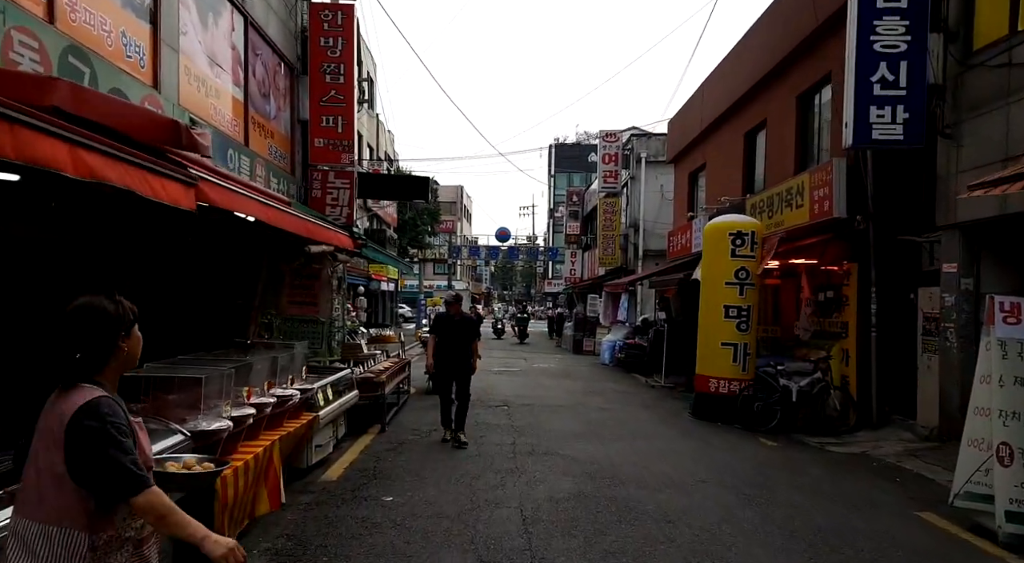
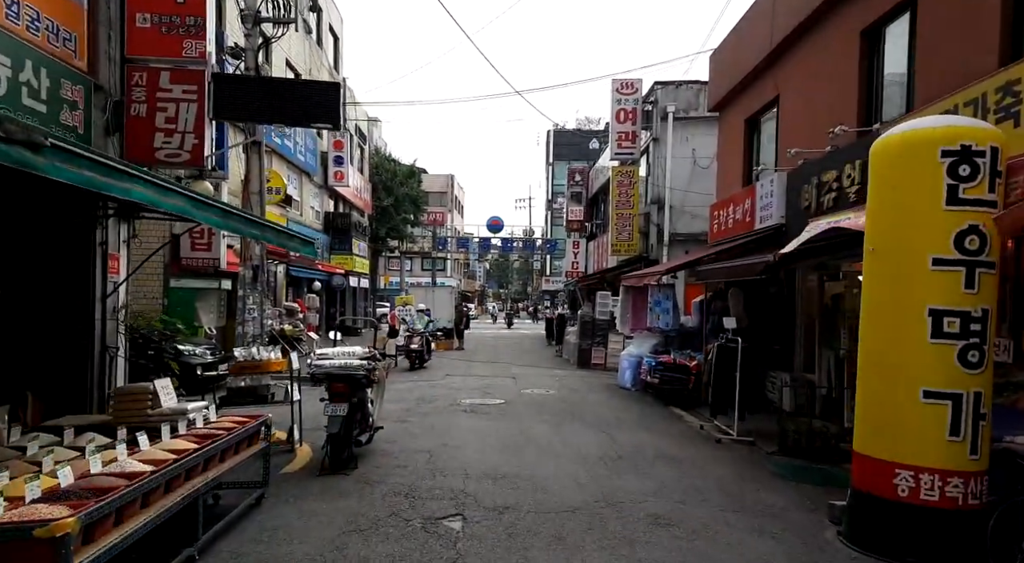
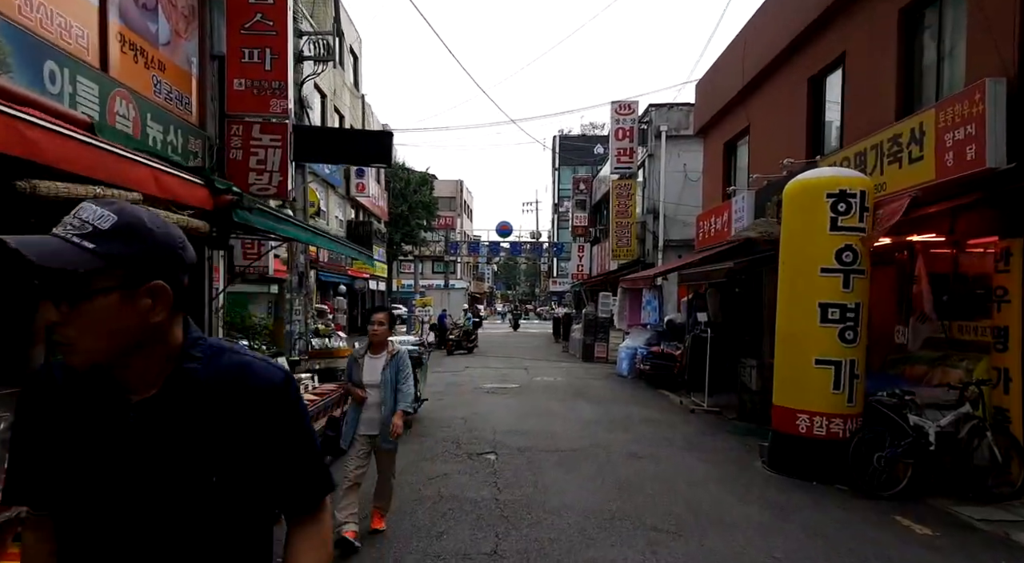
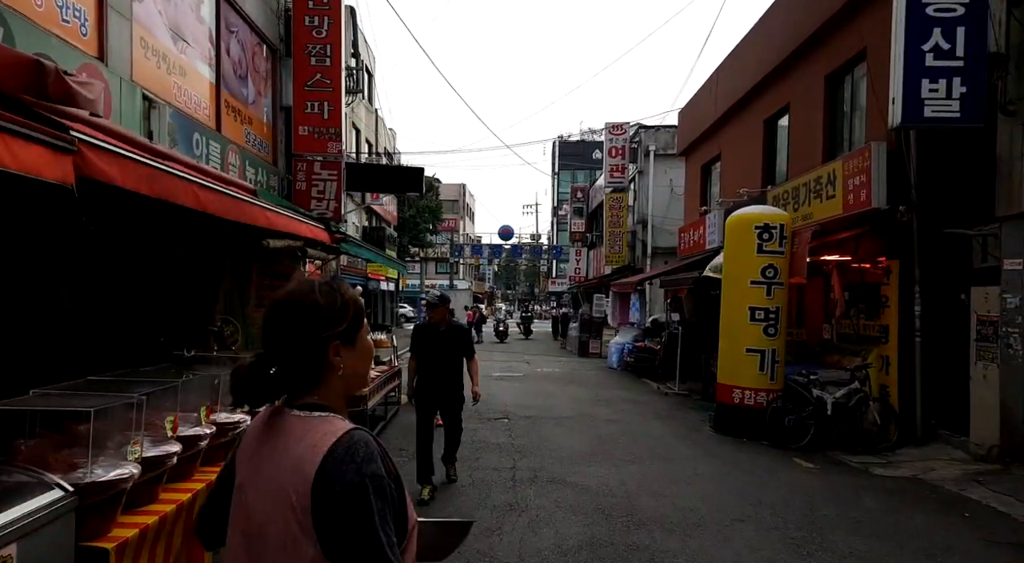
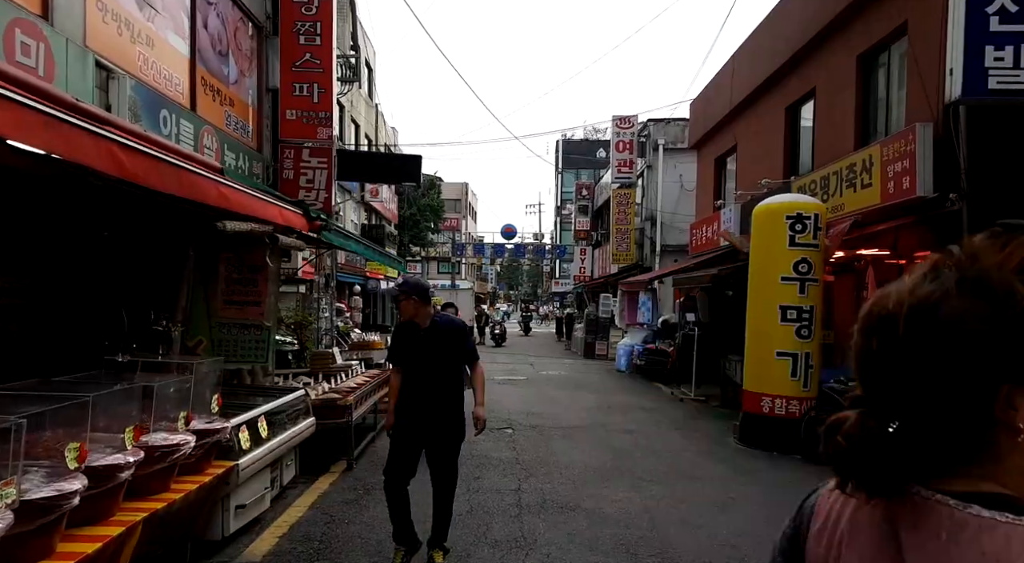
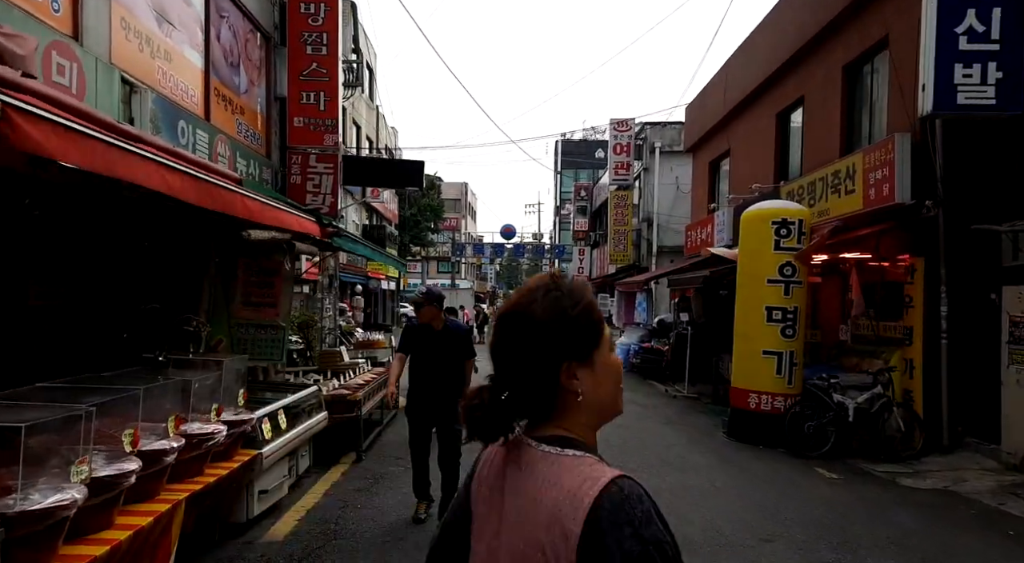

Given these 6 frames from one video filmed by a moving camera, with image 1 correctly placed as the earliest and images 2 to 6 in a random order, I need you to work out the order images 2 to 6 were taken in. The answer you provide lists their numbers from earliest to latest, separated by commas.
4, 6, 5, 3, 2
